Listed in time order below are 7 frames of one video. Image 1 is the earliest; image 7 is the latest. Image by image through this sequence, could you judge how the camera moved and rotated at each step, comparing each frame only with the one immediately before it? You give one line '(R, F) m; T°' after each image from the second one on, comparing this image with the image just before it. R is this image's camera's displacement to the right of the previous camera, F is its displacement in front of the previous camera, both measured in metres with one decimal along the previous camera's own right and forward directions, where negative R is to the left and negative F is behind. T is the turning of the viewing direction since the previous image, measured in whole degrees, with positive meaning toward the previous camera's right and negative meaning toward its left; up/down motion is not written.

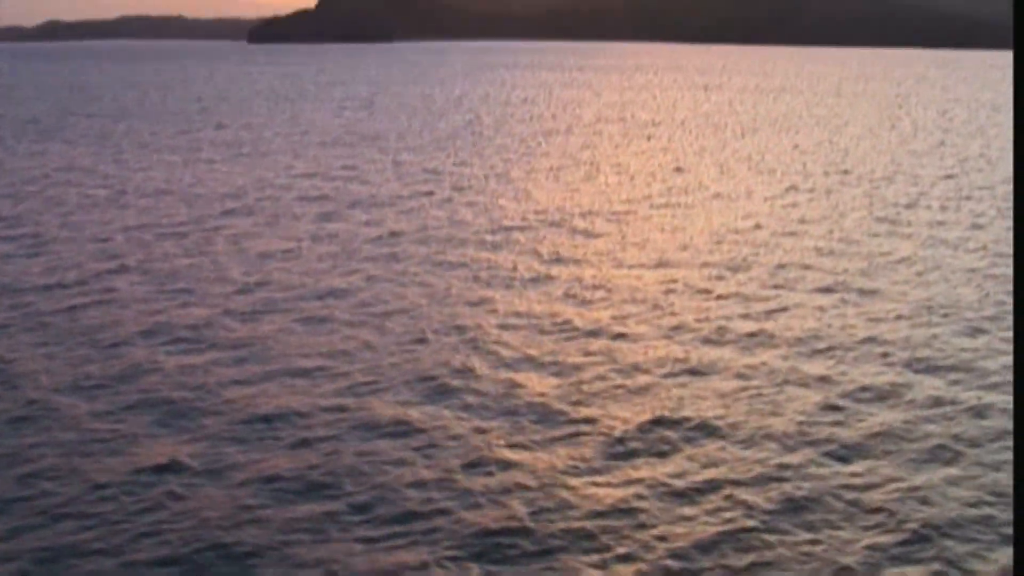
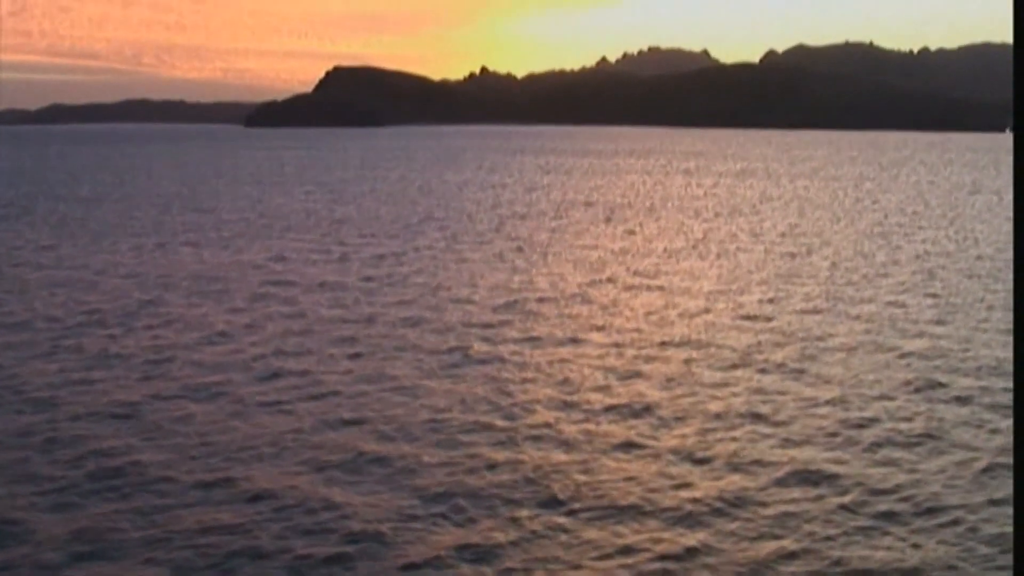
(+0.4, 0.0) m; 0°
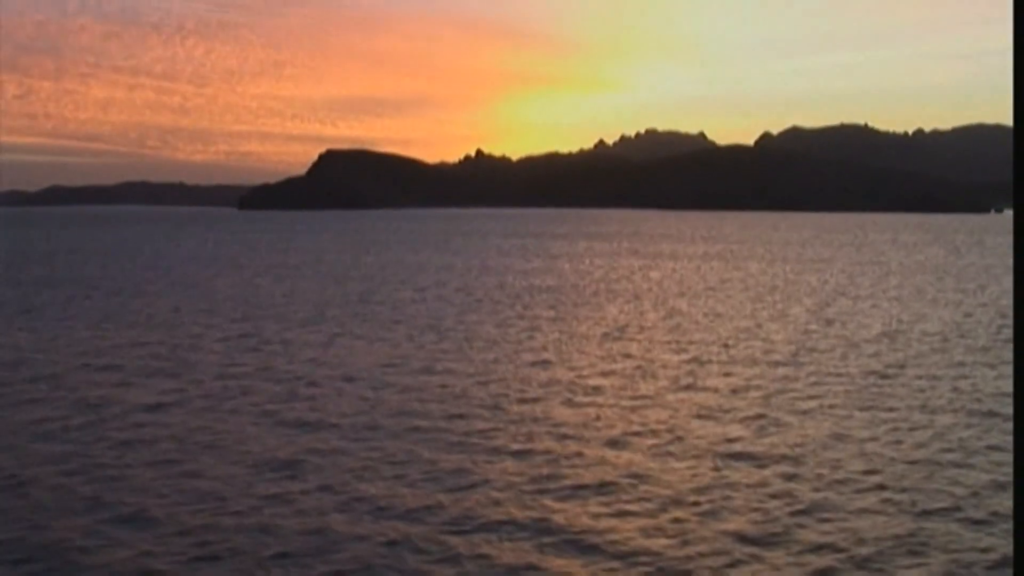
(+0.7, -0.6) m; 0°
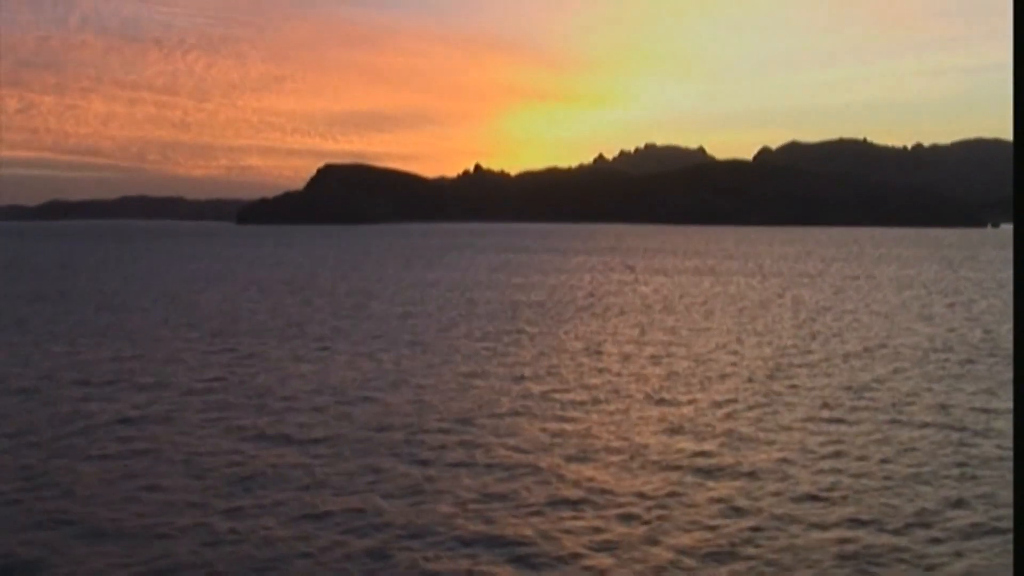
(-0.9, -2.4) m; 0°
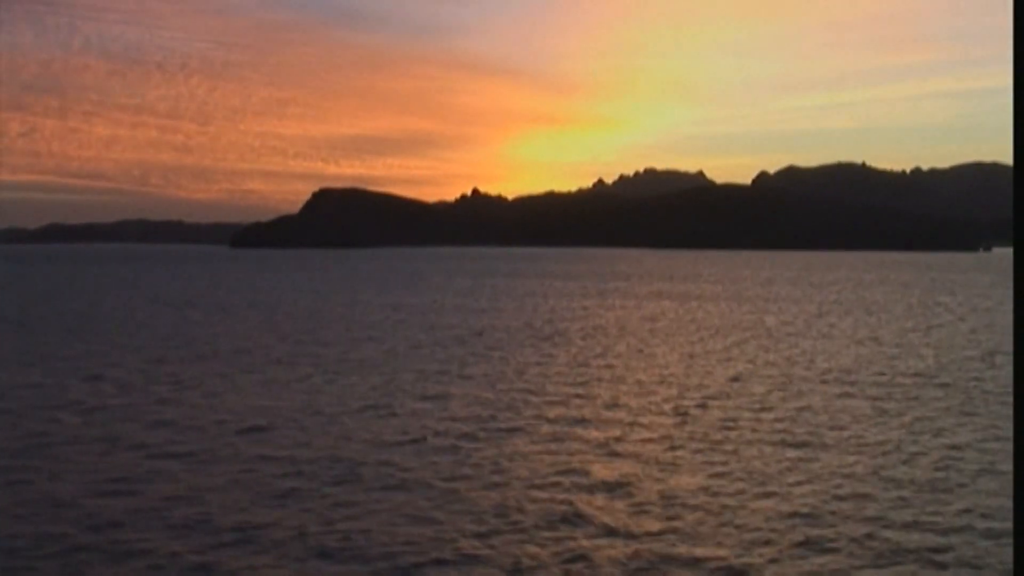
(0.0, +1.8) m; 0°
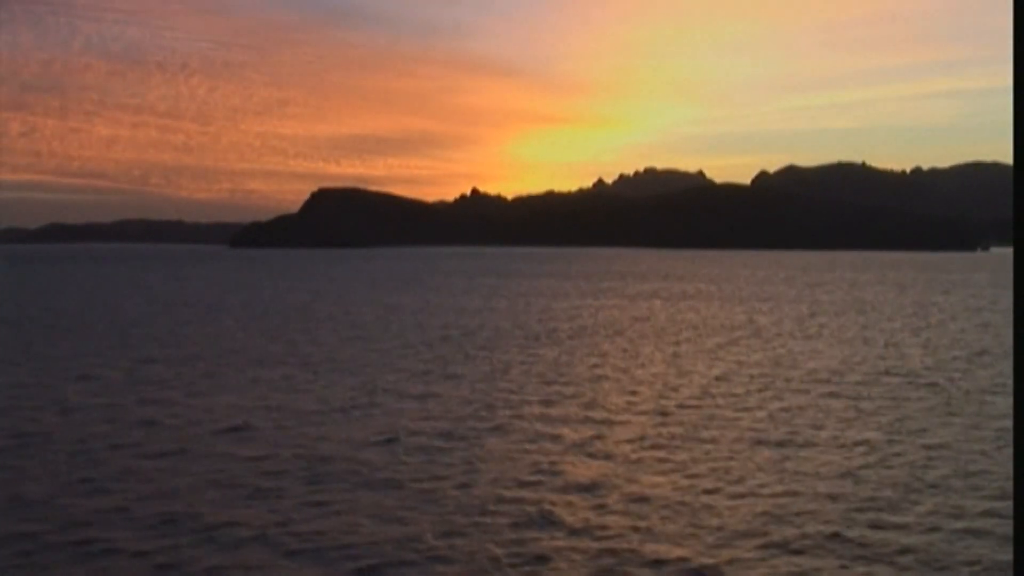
(-0.9, -0.9) m; 0°
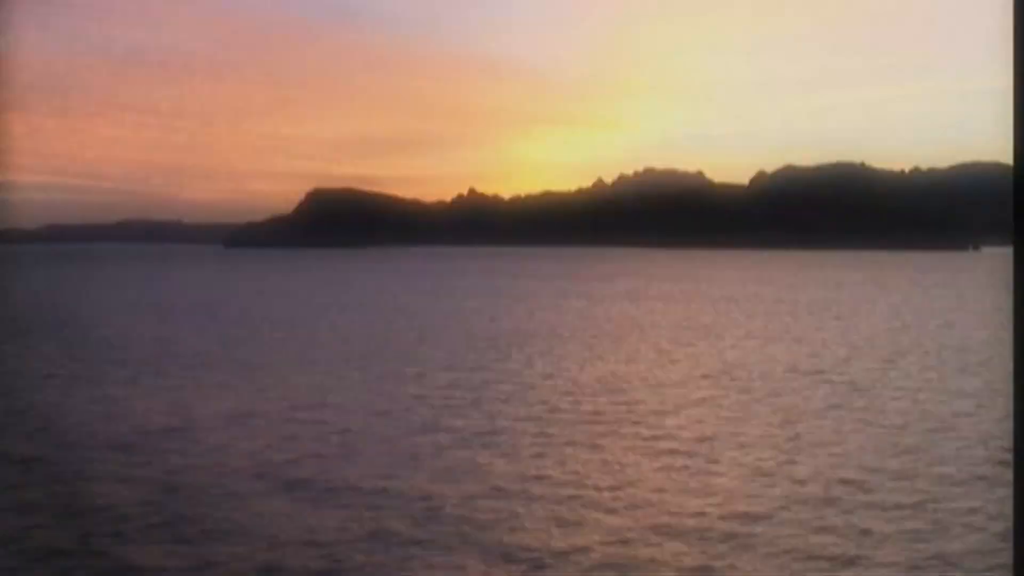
(+0.4, +1.2) m; 0°
